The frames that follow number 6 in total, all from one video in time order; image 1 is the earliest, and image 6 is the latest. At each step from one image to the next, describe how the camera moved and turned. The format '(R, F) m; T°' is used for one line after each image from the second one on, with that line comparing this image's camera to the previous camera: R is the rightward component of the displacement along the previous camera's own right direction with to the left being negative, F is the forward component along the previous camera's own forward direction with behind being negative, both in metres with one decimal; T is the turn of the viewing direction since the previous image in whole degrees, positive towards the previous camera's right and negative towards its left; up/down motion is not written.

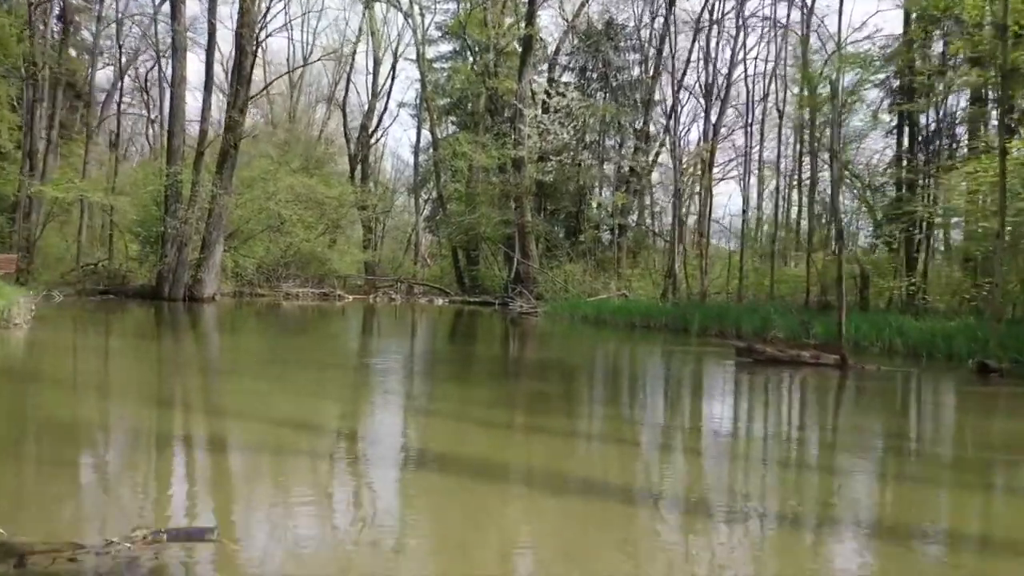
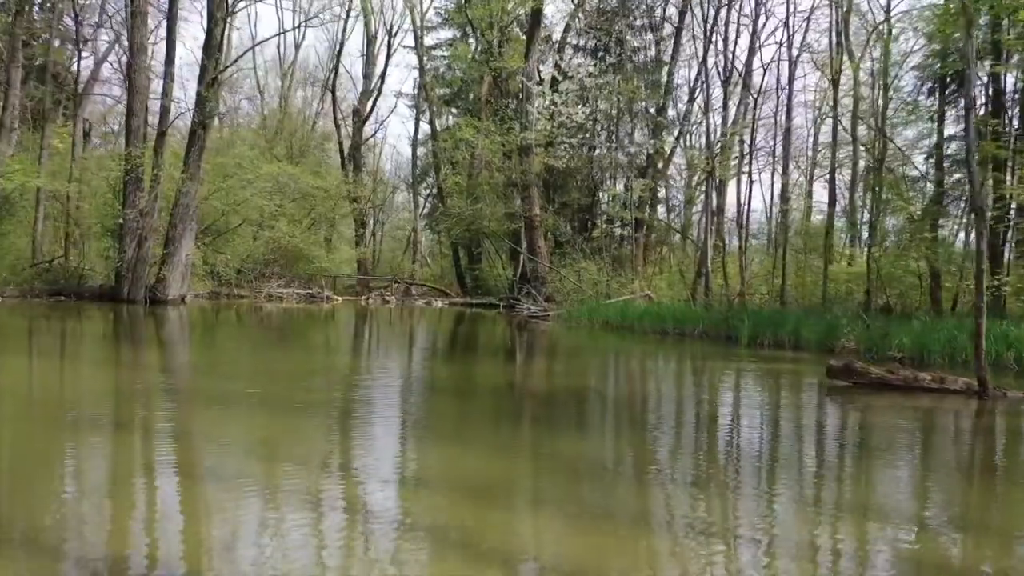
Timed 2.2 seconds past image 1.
(-0.1, +2.1) m; 0°
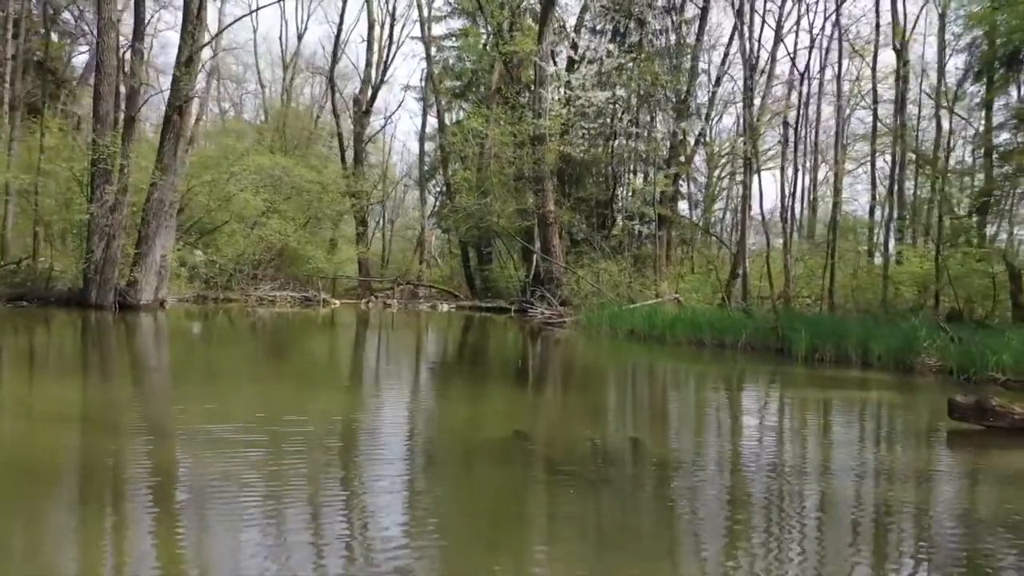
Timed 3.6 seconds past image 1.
(0.0, +1.6) m; -1°
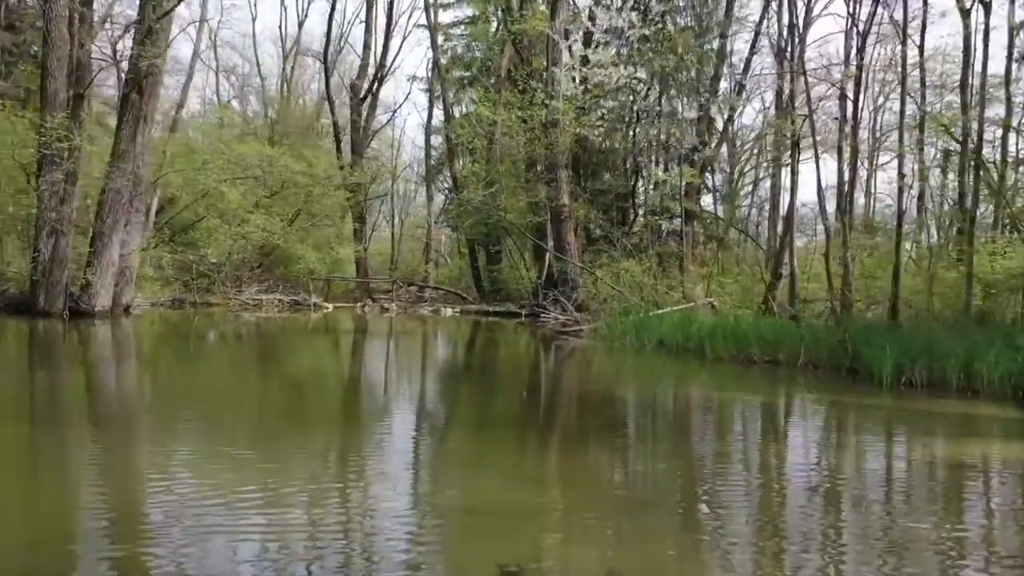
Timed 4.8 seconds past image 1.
(+0.1, +1.8) m; -1°
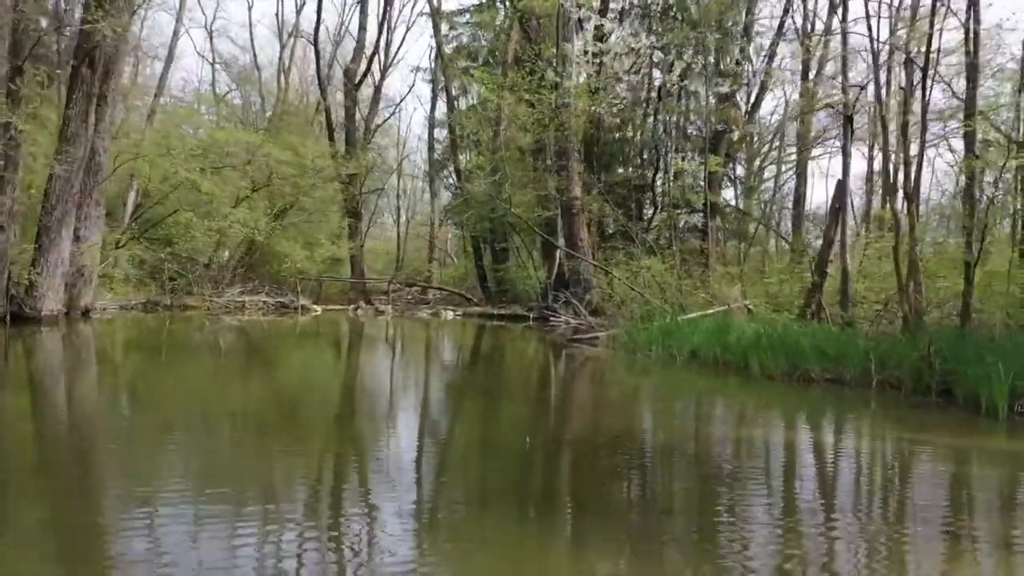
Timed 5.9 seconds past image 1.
(0.0, +1.5) m; -1°
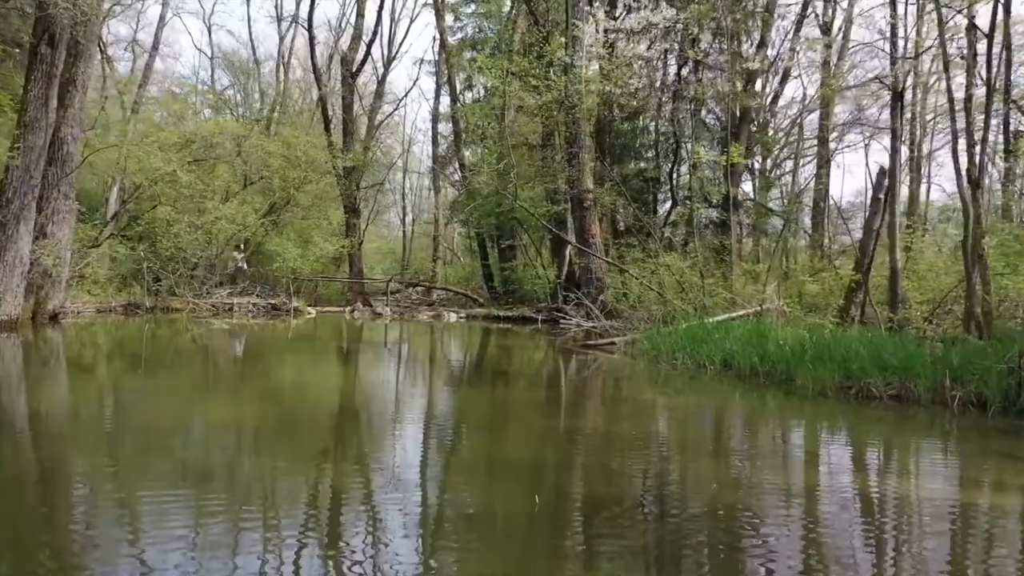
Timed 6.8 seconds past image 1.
(0.0, +1.0) m; -1°
